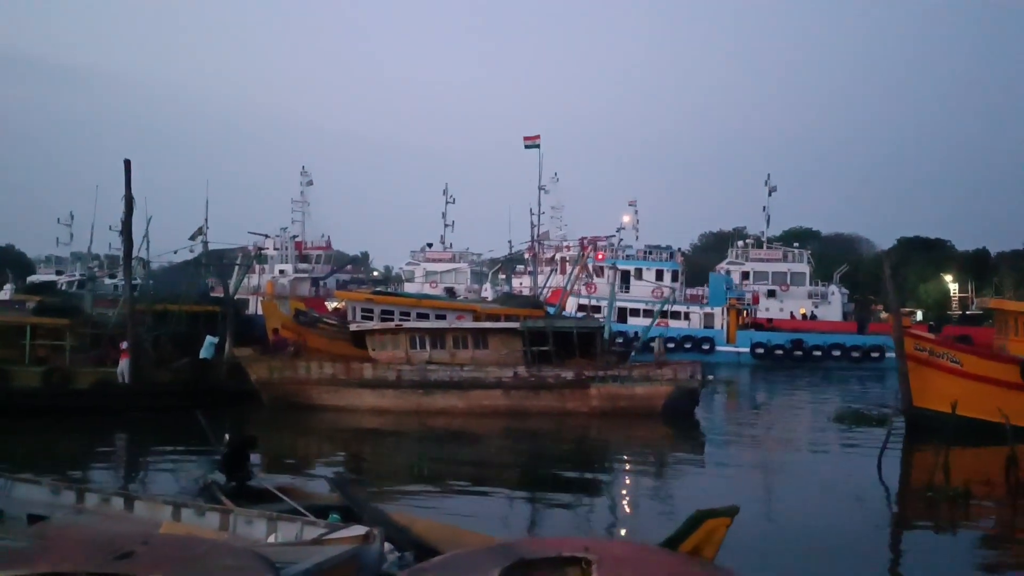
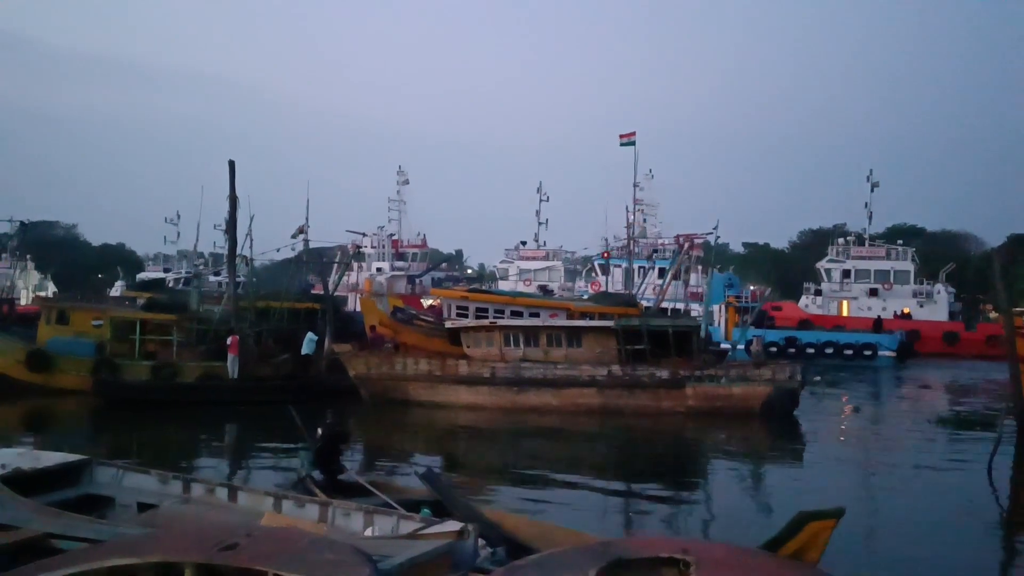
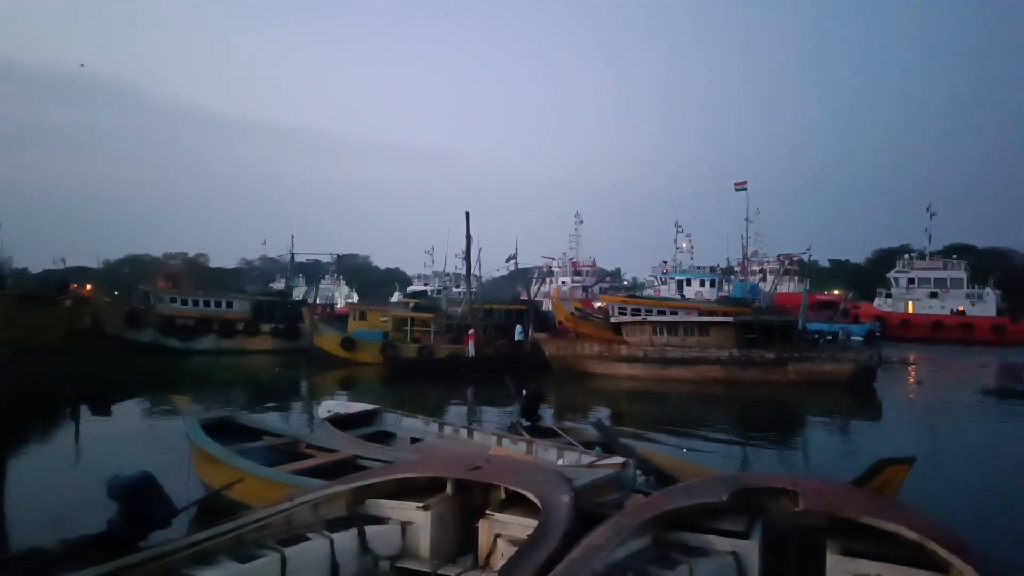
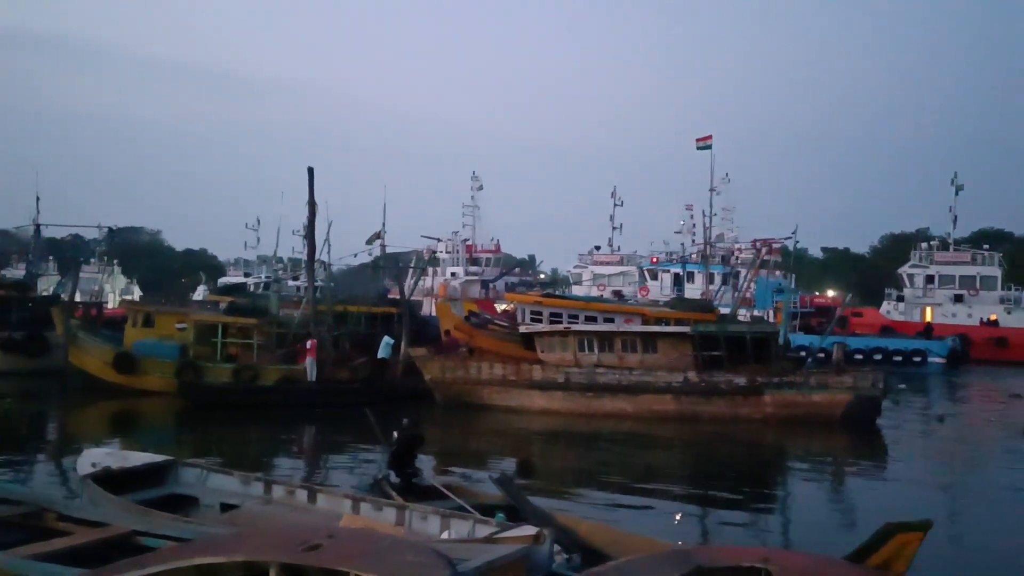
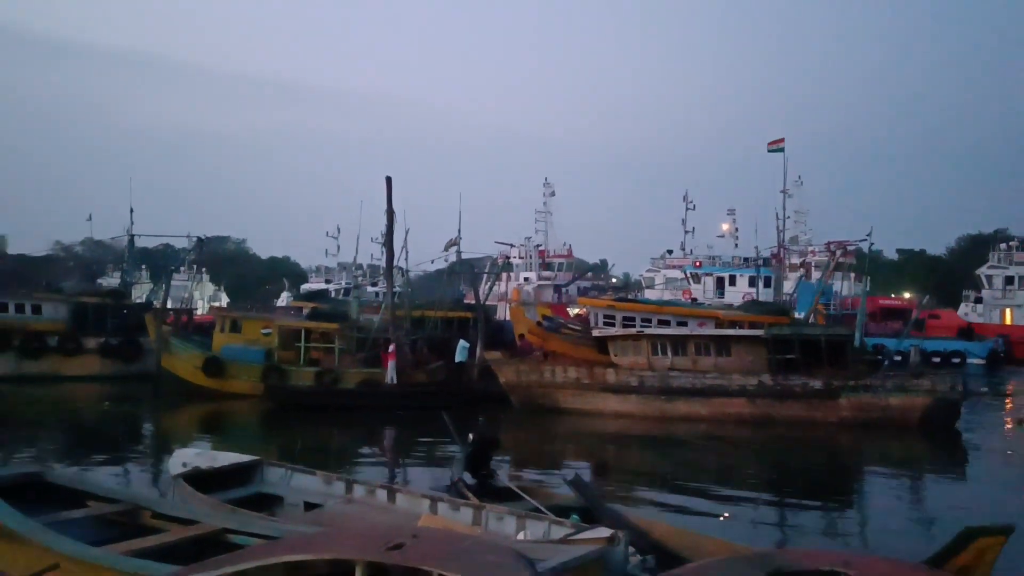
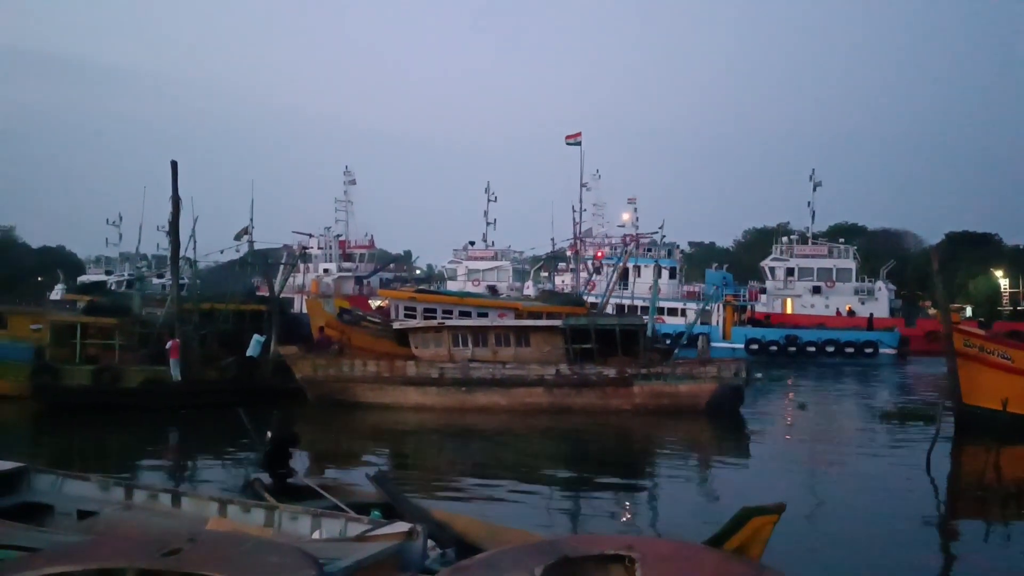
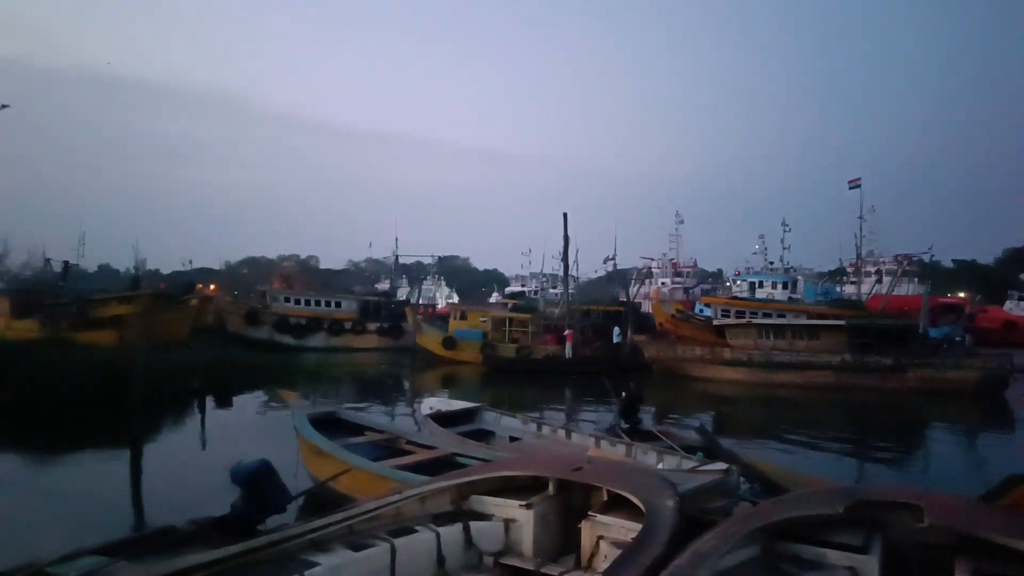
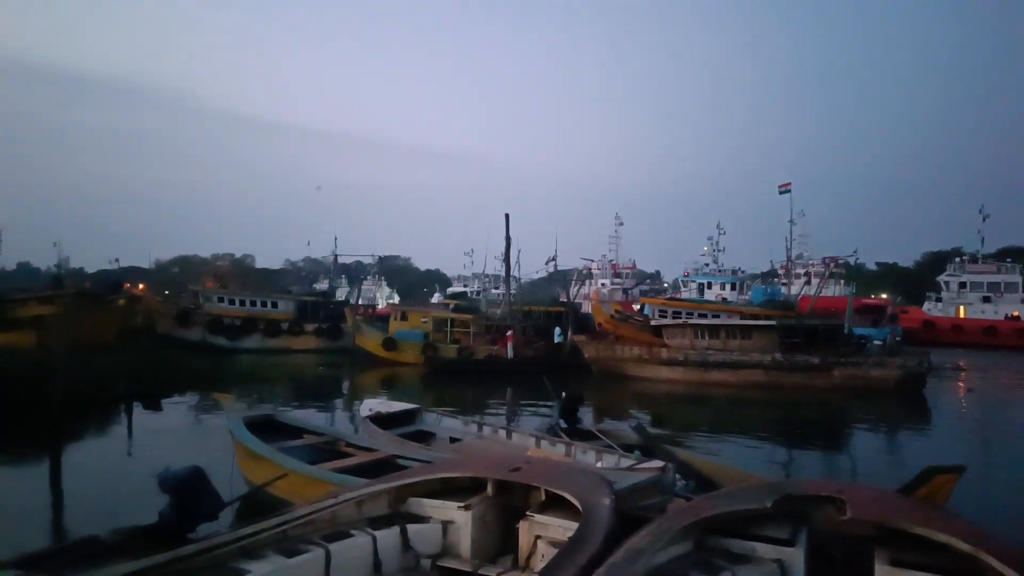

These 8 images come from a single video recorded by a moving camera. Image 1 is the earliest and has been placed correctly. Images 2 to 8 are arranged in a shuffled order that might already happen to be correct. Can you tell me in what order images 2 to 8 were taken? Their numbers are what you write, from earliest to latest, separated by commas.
6, 2, 4, 5, 3, 8, 7
